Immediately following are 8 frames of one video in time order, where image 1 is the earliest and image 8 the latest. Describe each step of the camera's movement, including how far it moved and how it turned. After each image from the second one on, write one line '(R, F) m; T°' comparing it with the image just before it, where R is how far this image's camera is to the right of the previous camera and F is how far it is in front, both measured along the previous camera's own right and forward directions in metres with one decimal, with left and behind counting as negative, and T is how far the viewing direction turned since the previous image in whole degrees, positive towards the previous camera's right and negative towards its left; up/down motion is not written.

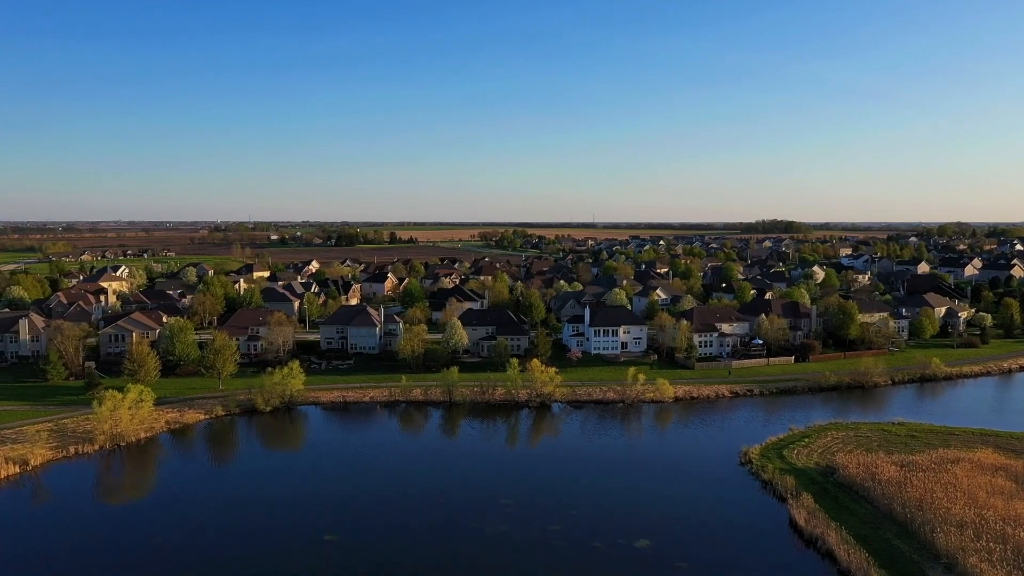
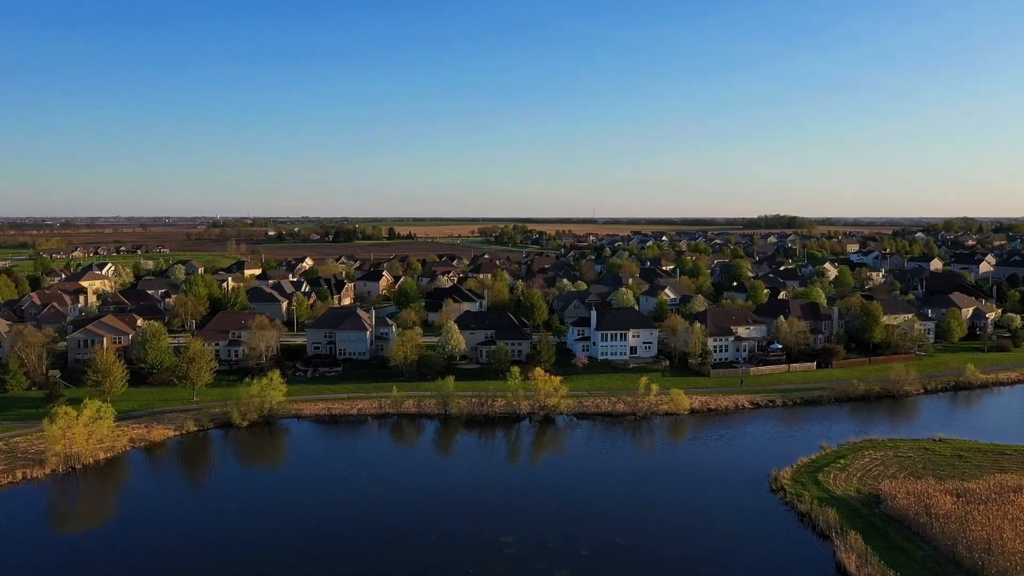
(0.0, +4.4) m; 0°
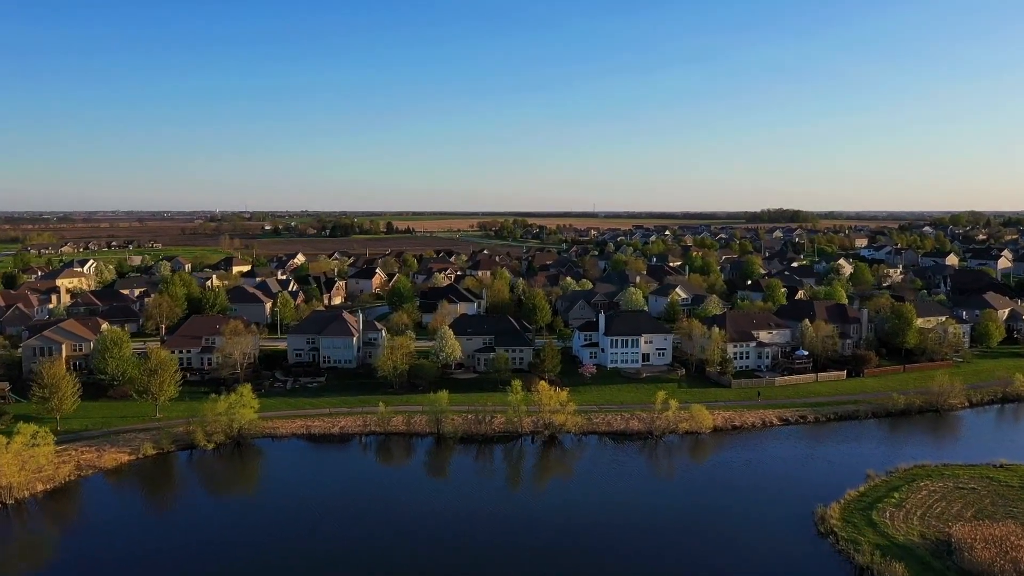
(0.0, +5.2) m; 0°
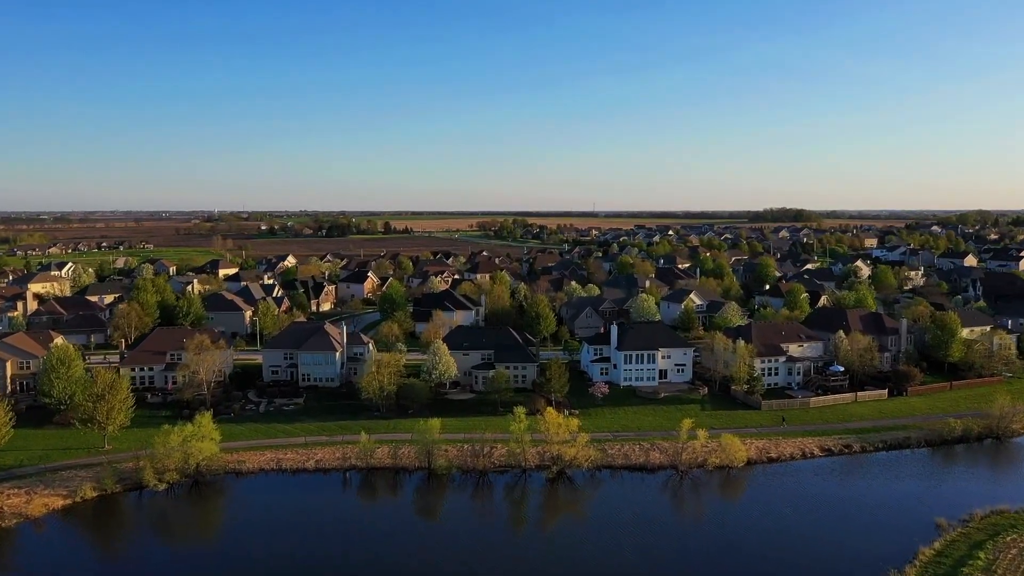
(-0.1, +5.7) m; 0°
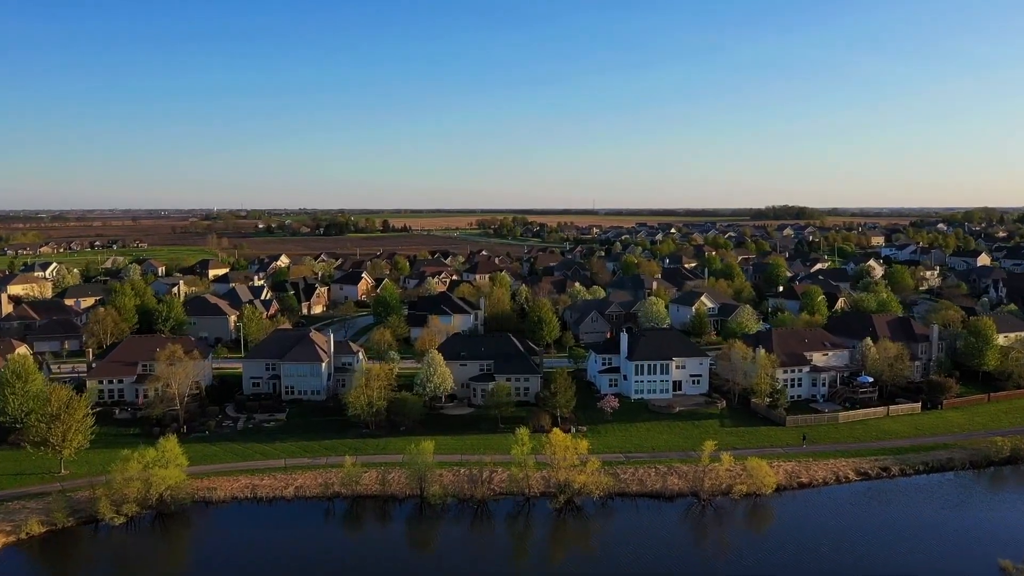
(-0.1, +3.8) m; 0°
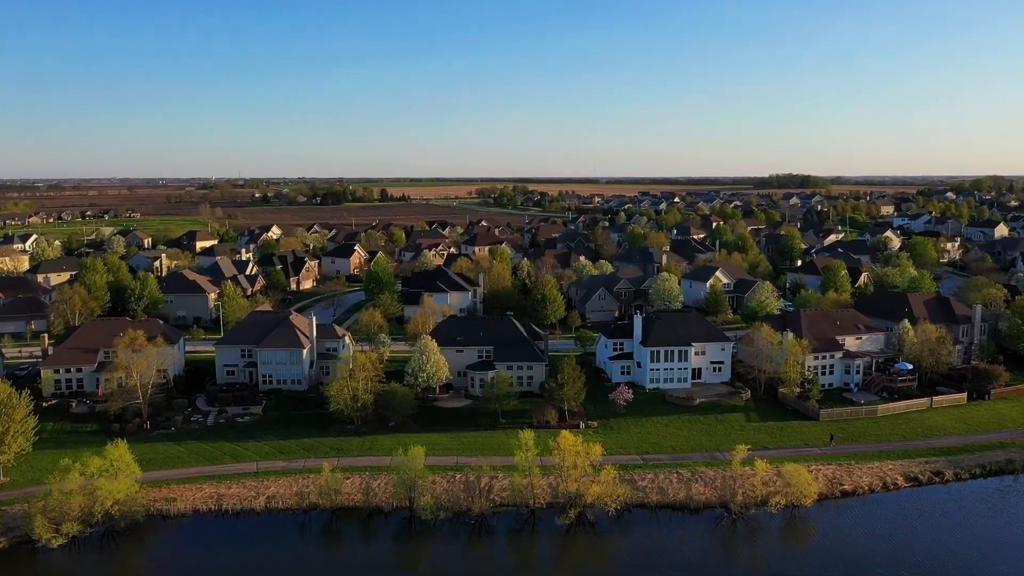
(-0.1, +4.5) m; 0°
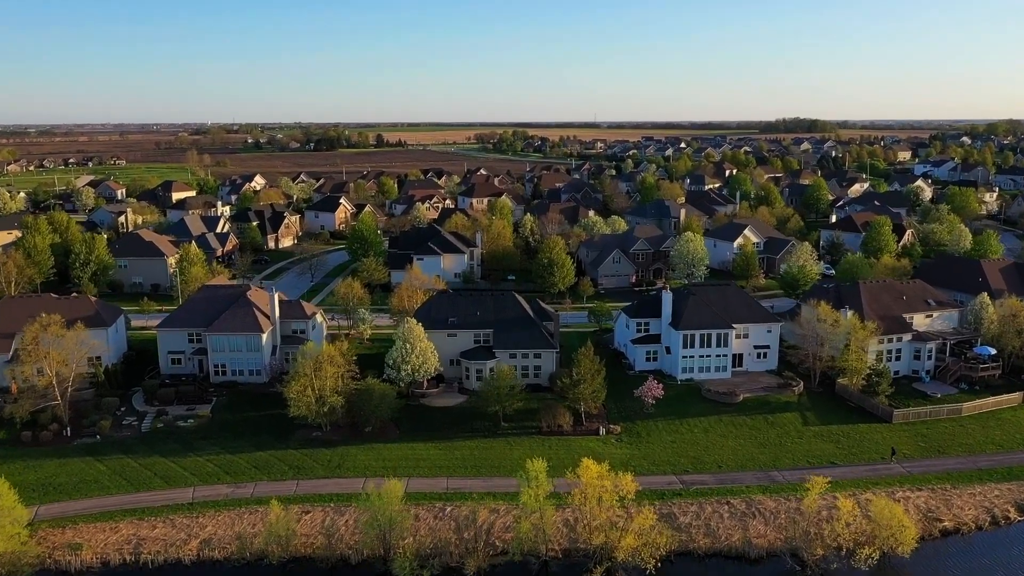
(-0.1, +7.1) m; 0°
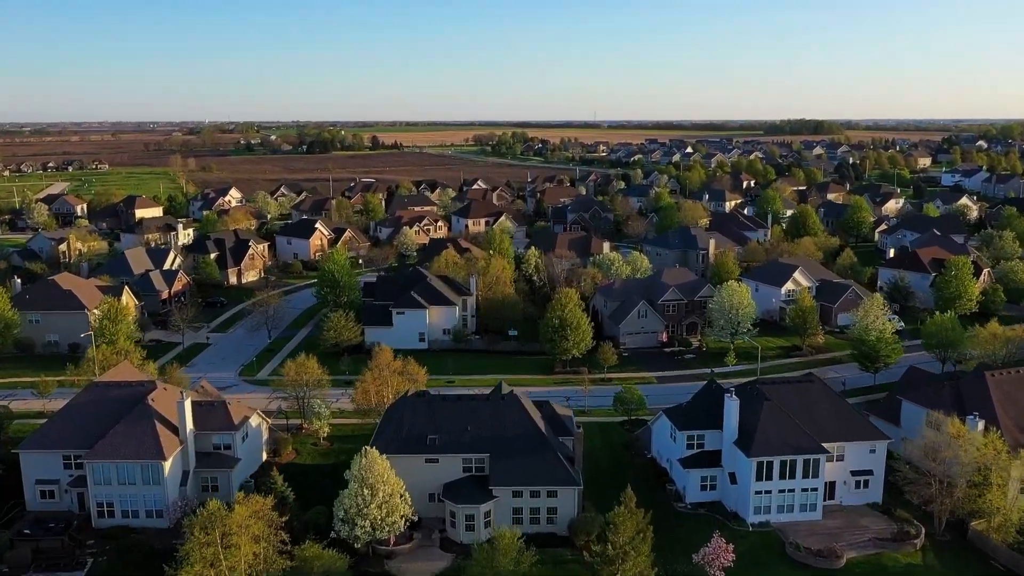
(-0.1, +9.5) m; 0°
